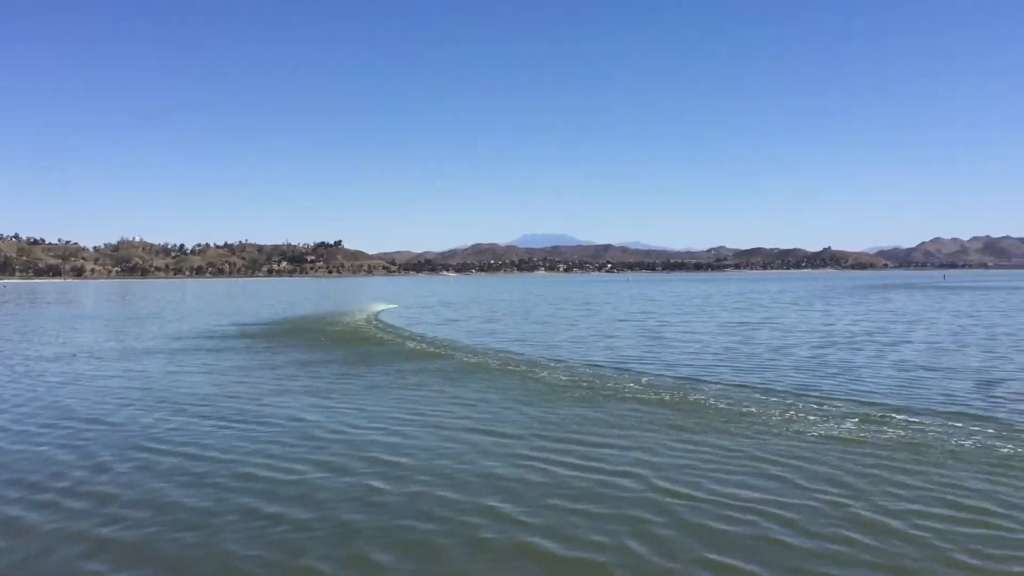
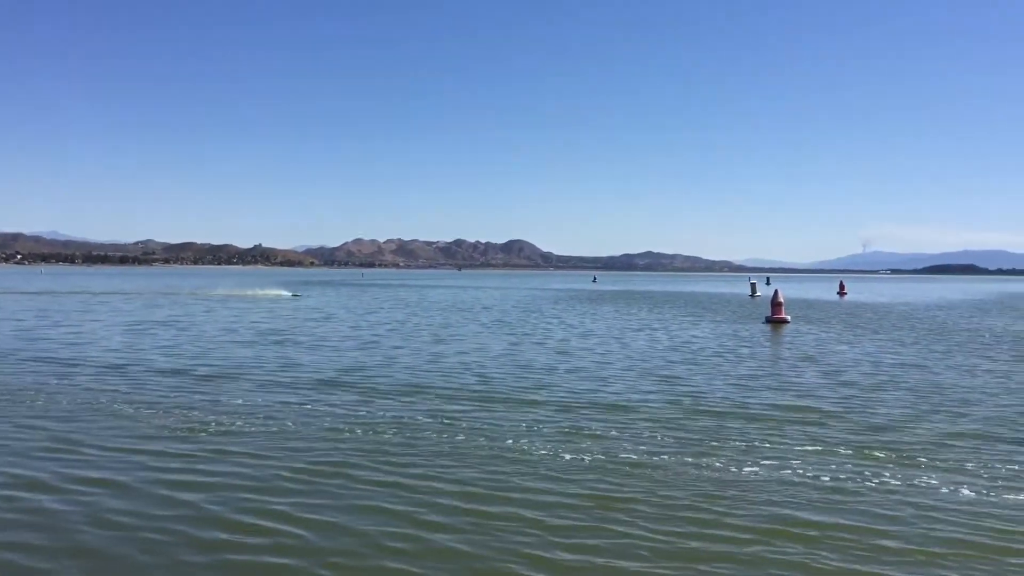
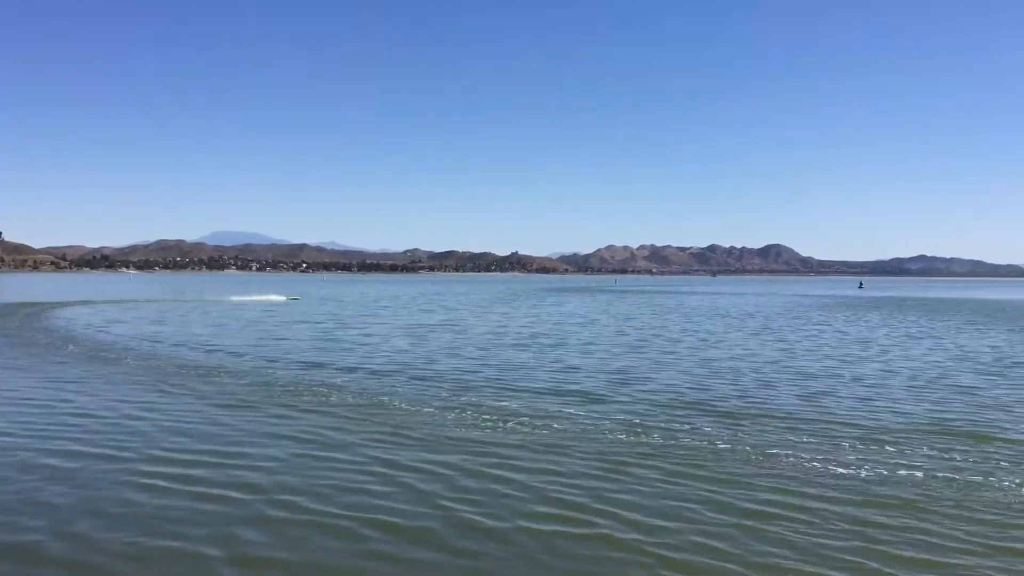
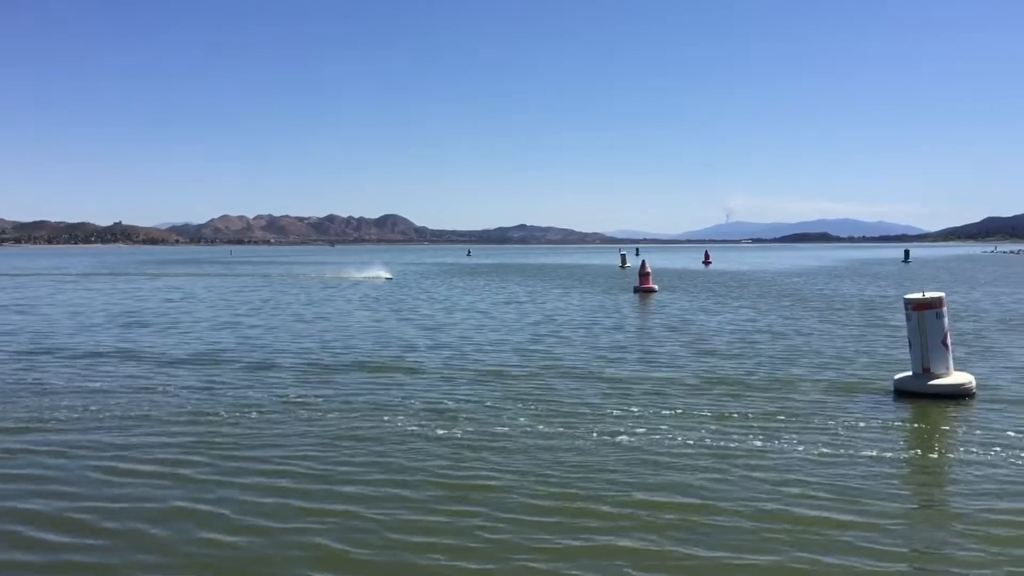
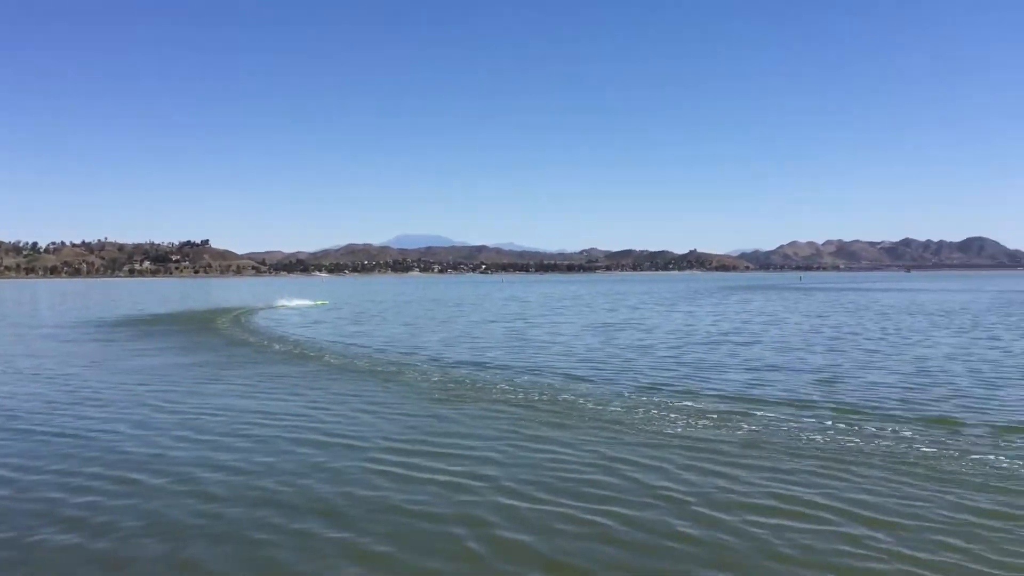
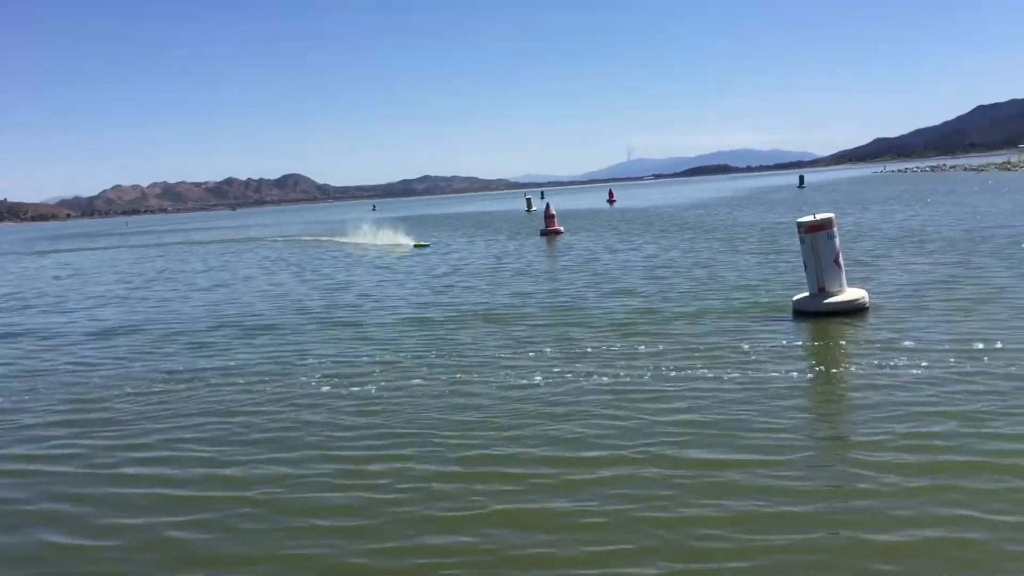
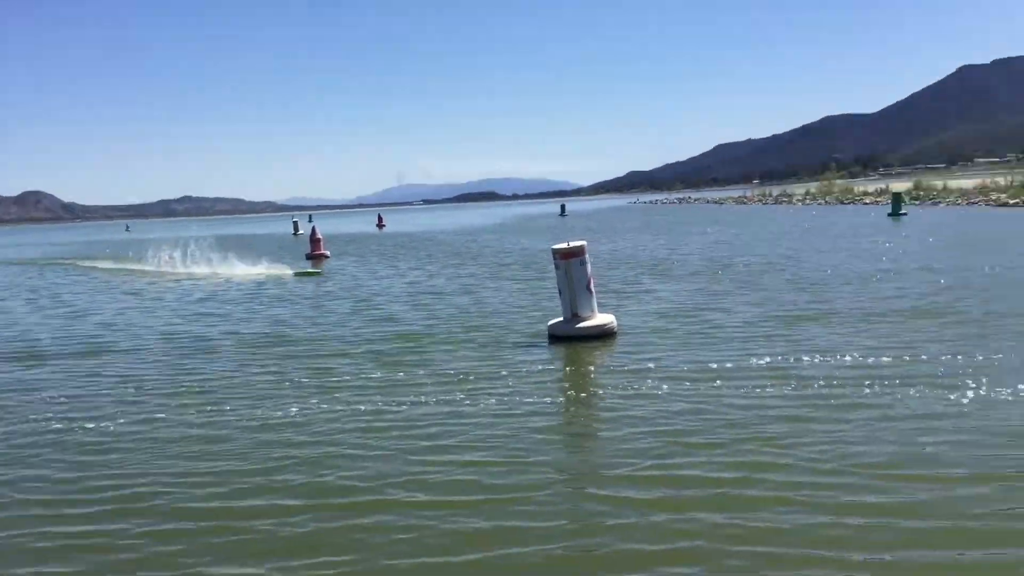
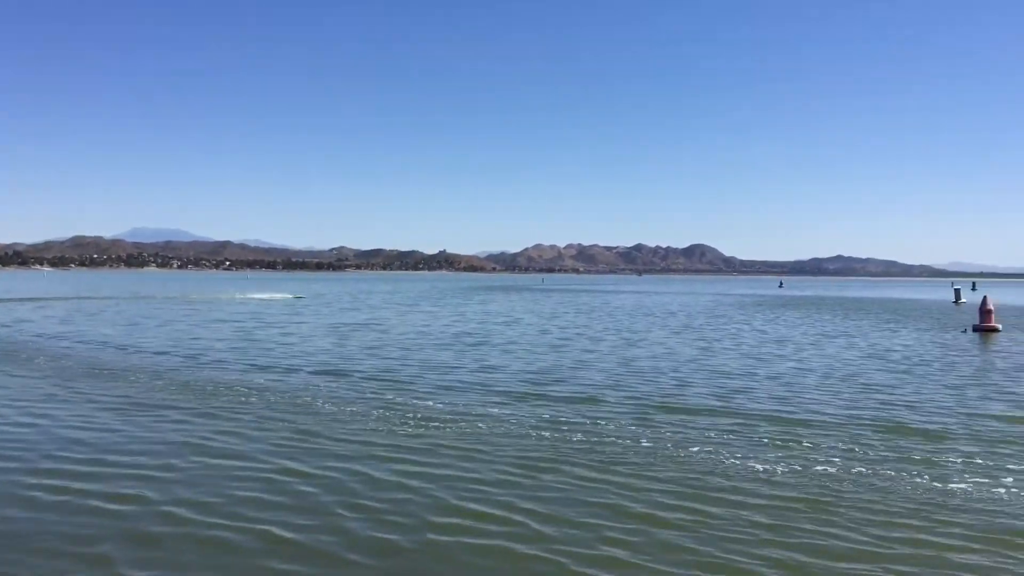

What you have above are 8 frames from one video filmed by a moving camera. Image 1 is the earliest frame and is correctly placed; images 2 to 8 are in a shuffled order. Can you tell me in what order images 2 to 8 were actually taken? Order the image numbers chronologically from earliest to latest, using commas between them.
5, 3, 8, 2, 4, 6, 7
